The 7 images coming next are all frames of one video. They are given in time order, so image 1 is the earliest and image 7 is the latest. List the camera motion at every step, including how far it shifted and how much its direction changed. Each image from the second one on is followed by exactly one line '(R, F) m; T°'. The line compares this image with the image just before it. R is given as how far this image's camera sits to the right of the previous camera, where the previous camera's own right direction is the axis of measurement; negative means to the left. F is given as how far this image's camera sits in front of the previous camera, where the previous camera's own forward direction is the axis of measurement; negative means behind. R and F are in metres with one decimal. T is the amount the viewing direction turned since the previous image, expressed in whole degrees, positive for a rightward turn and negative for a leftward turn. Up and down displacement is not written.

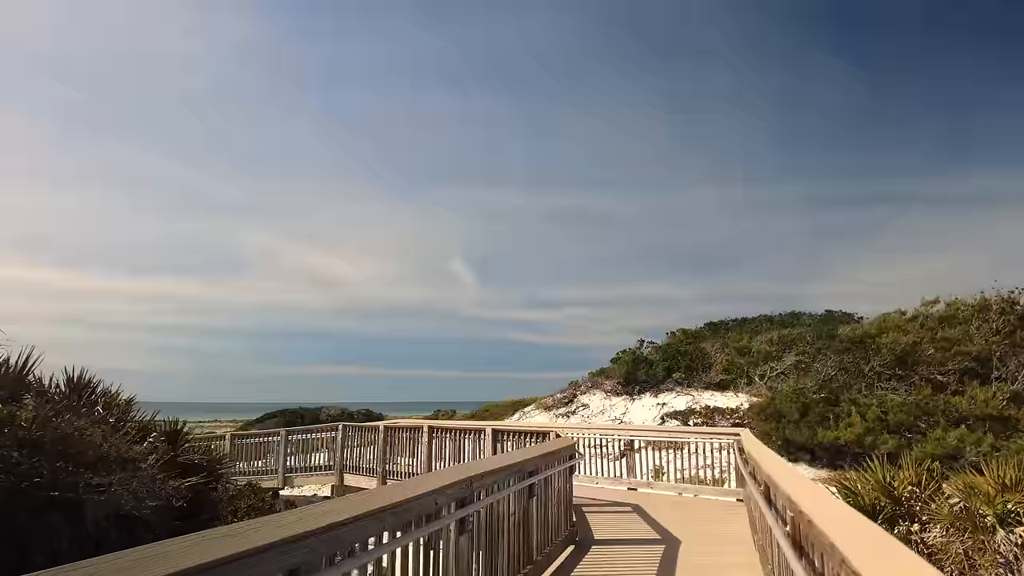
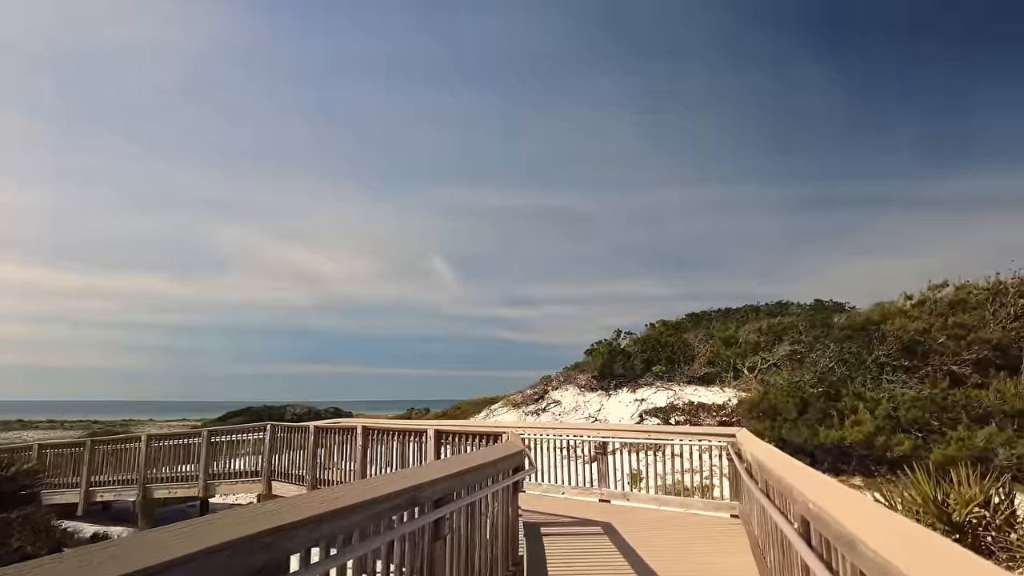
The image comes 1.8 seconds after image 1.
(+0.5, +1.9) m; +2°
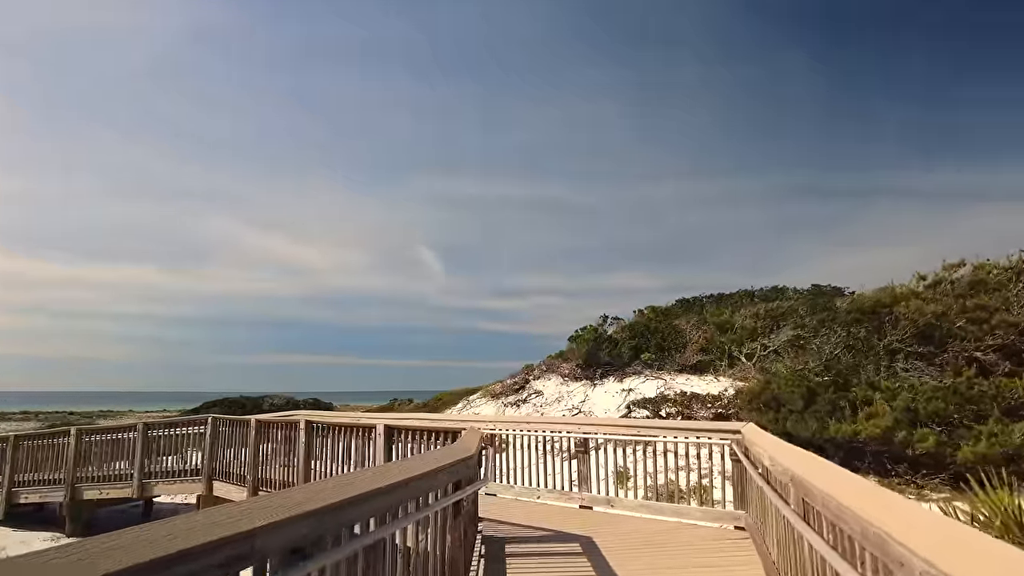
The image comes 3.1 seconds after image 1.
(+0.3, +1.4) m; +1°
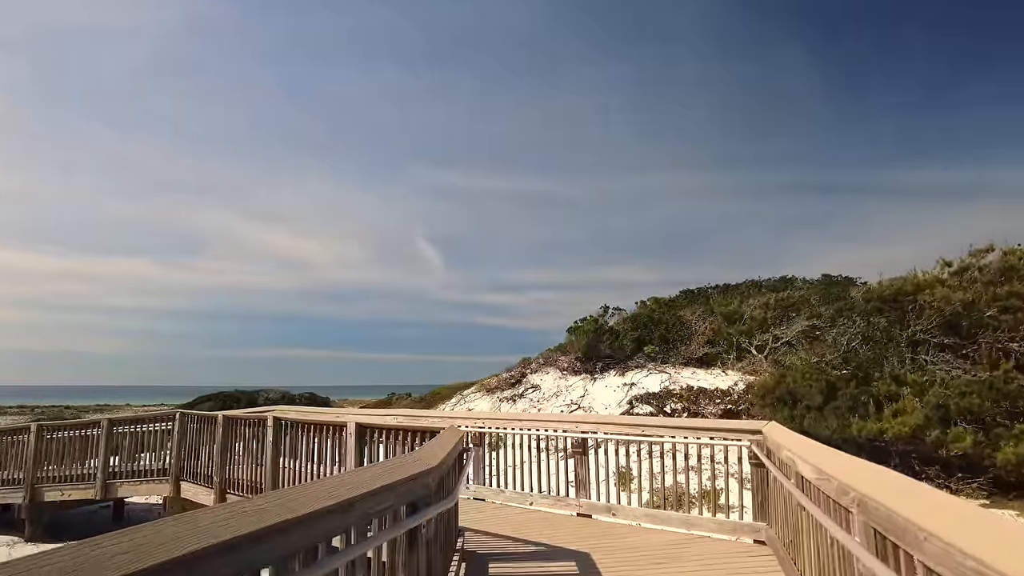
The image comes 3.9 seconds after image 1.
(+0.1, +0.9) m; 0°
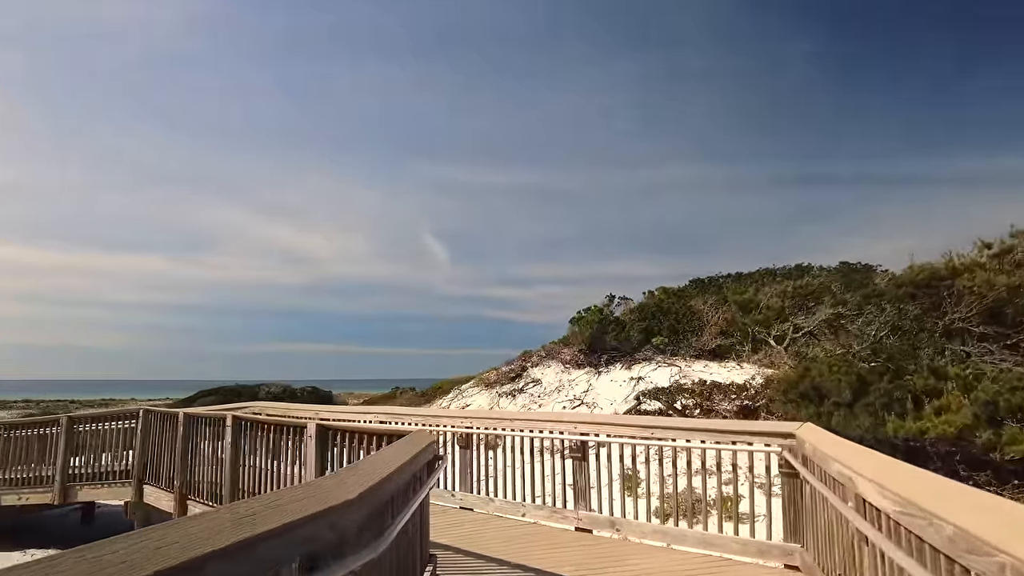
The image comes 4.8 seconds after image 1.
(+0.2, +1.0) m; -1°
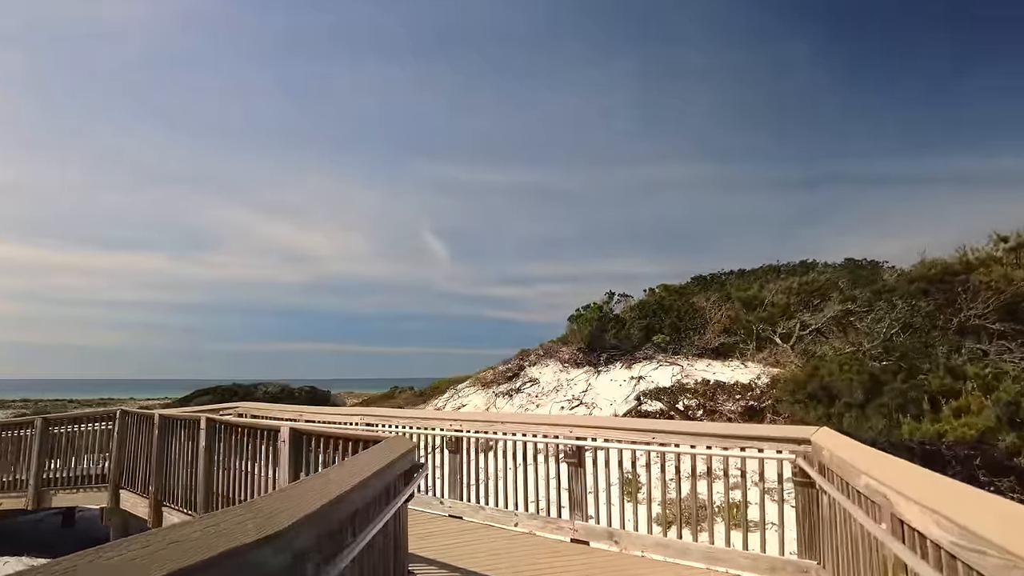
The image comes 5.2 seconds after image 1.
(+0.1, +0.4) m; 0°
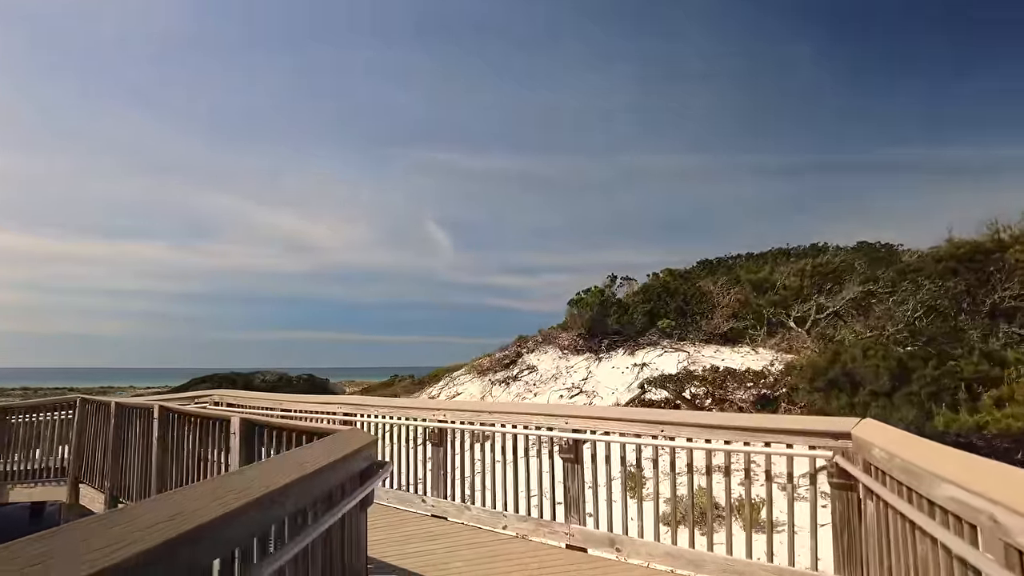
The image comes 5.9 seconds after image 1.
(+0.1, +0.8) m; 0°
